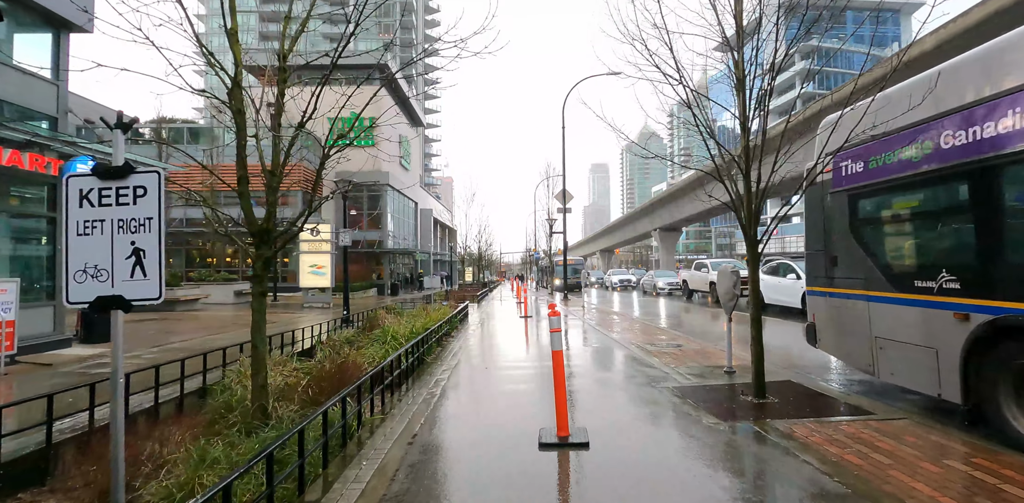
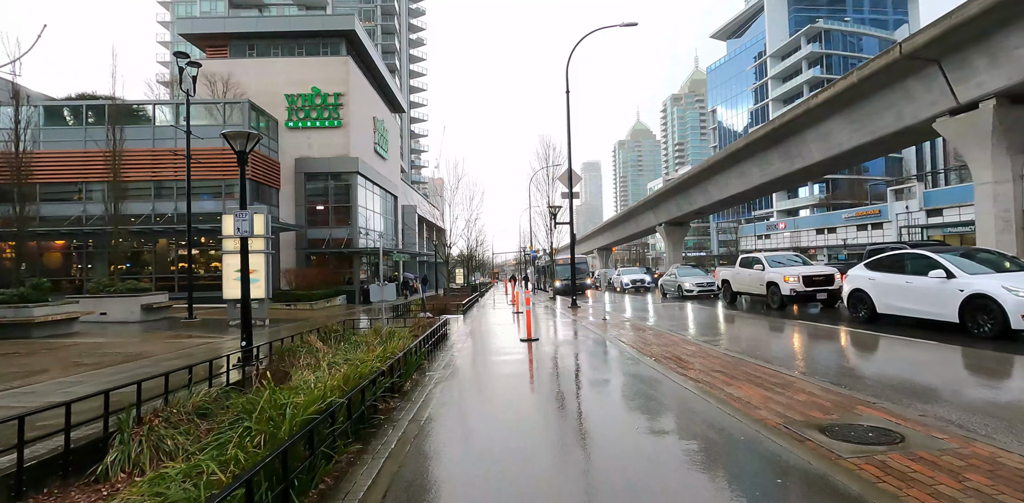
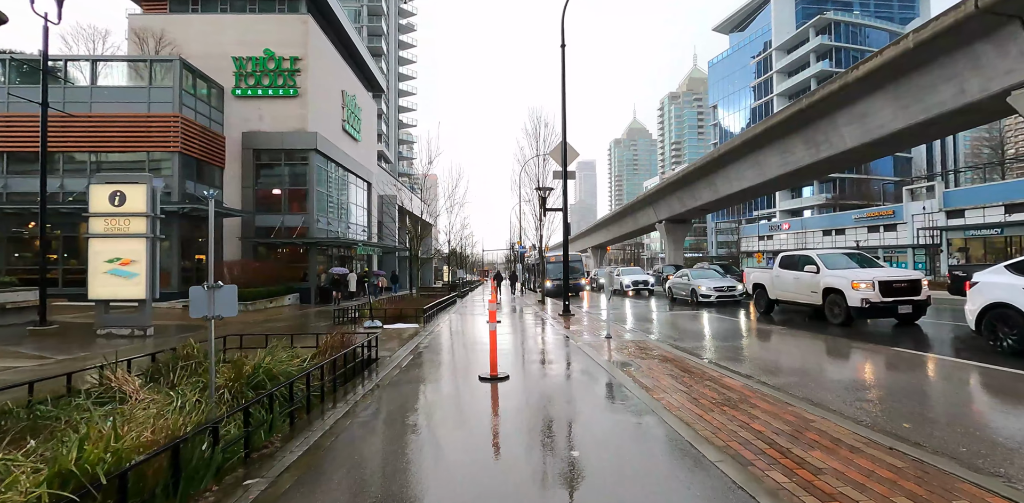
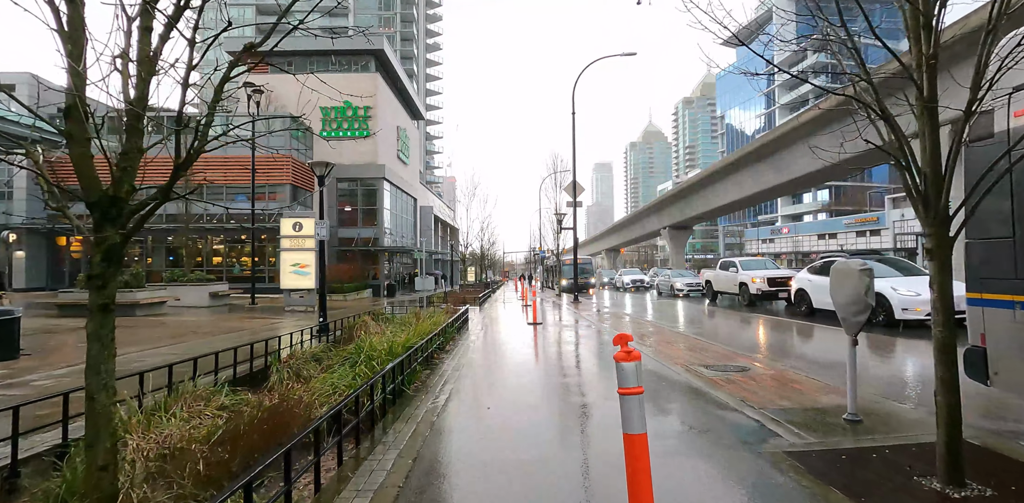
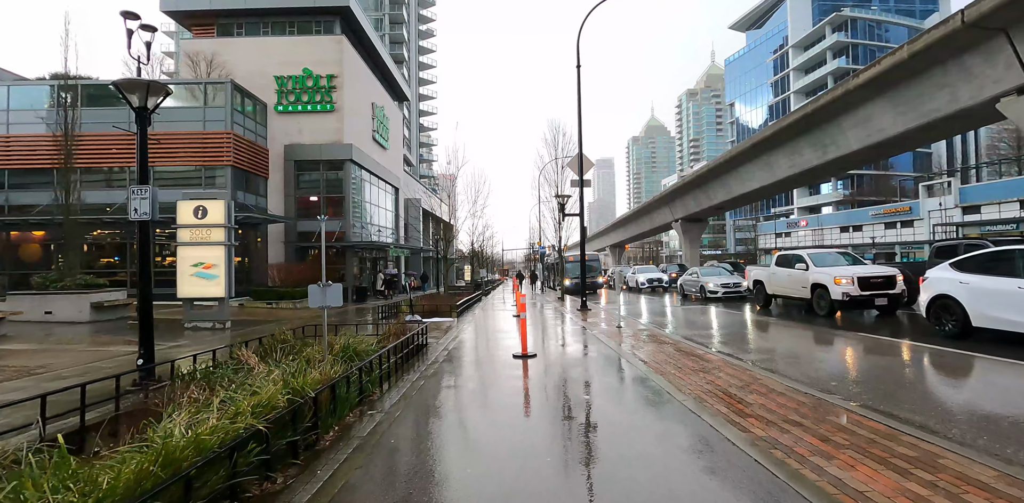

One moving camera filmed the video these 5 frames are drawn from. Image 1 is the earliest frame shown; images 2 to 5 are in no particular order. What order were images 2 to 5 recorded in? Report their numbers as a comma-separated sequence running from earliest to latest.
4, 2, 5, 3
